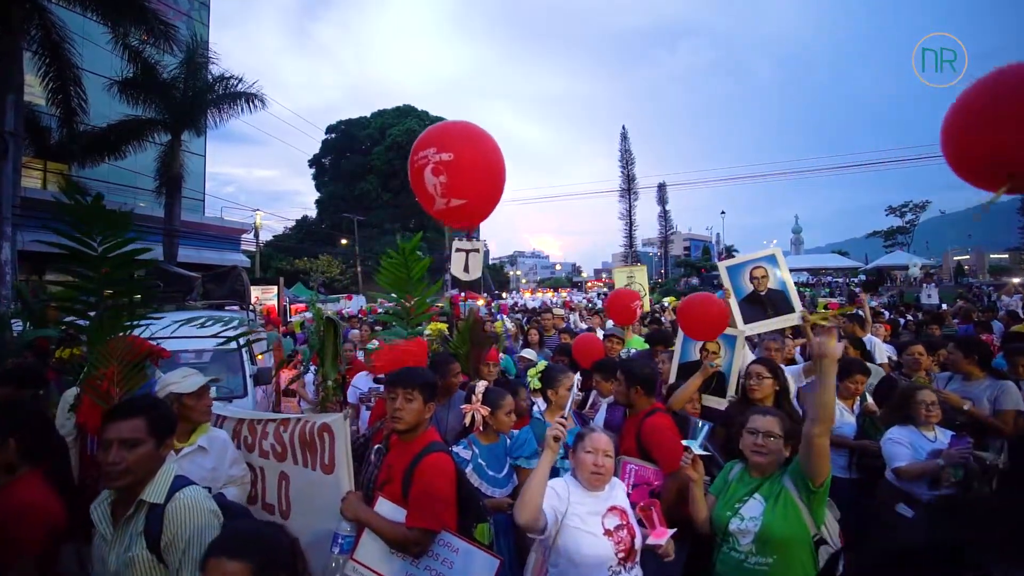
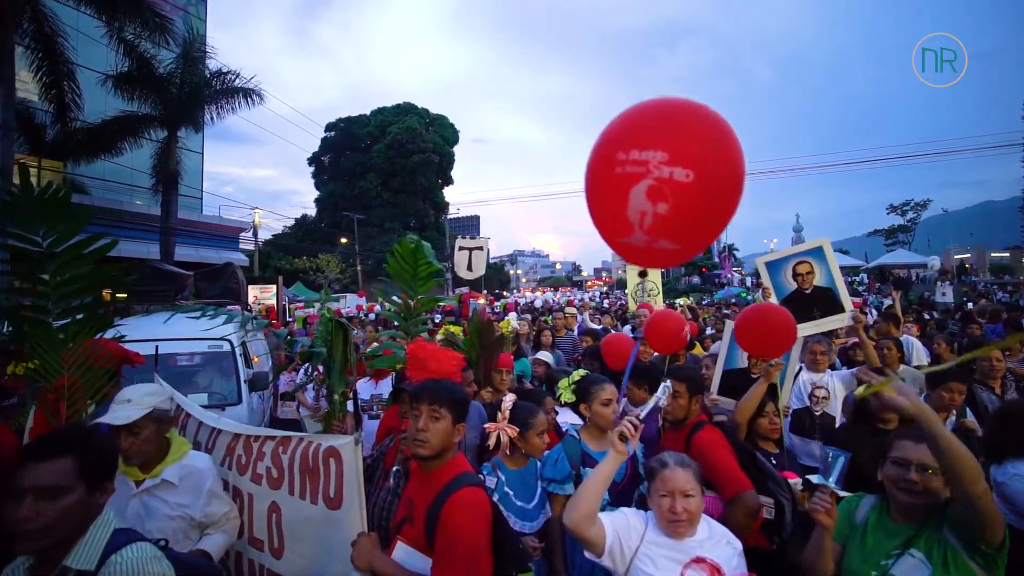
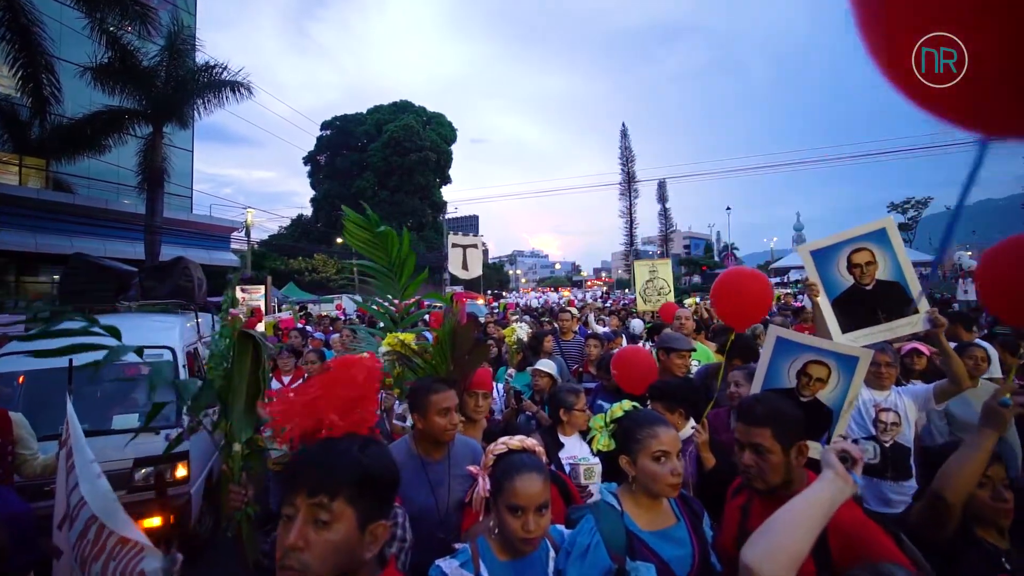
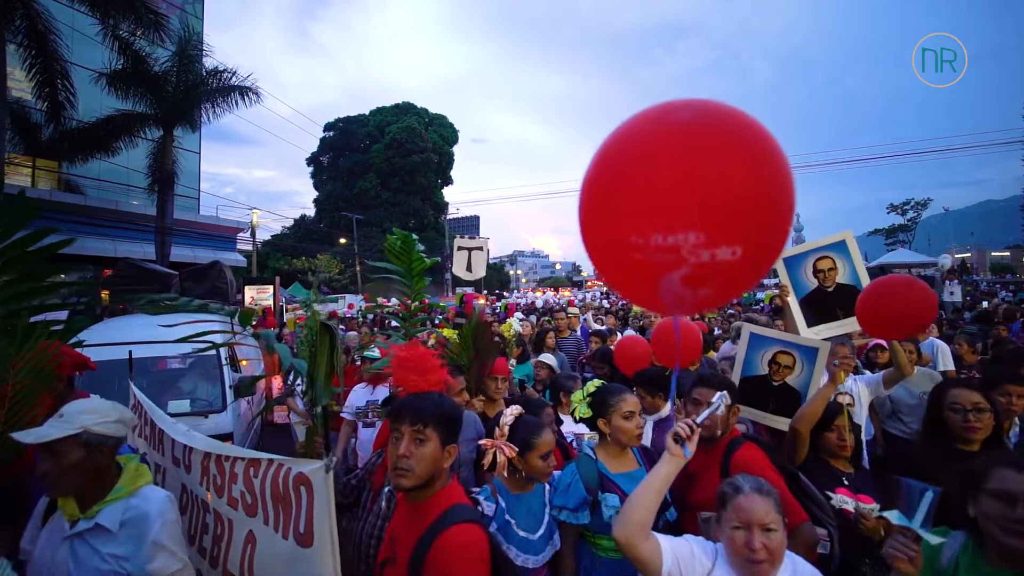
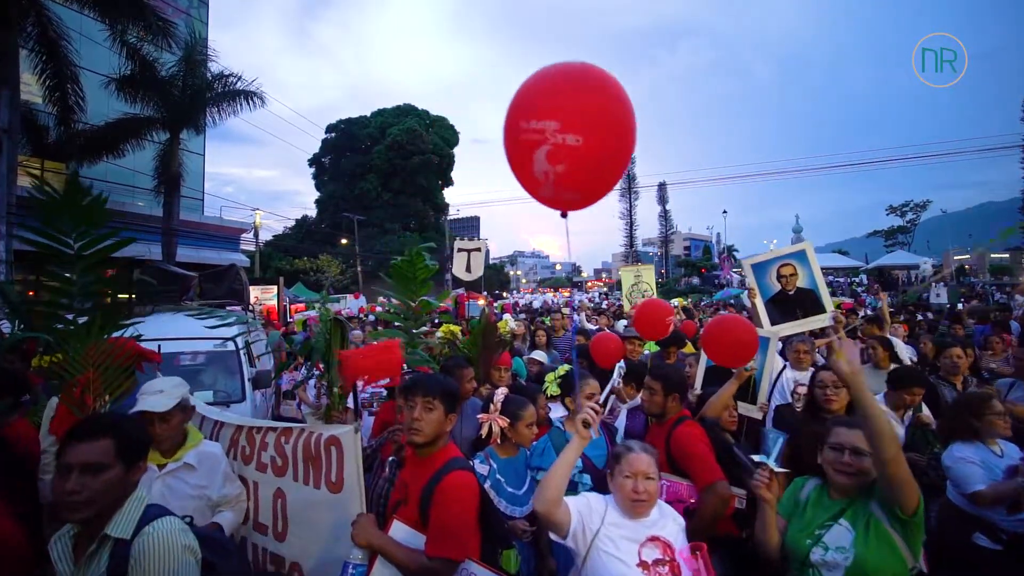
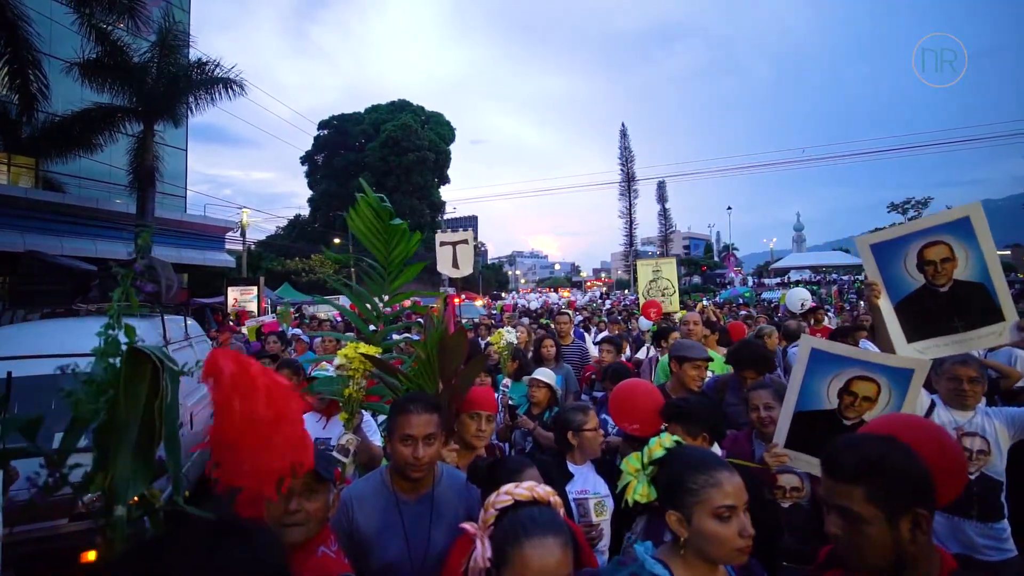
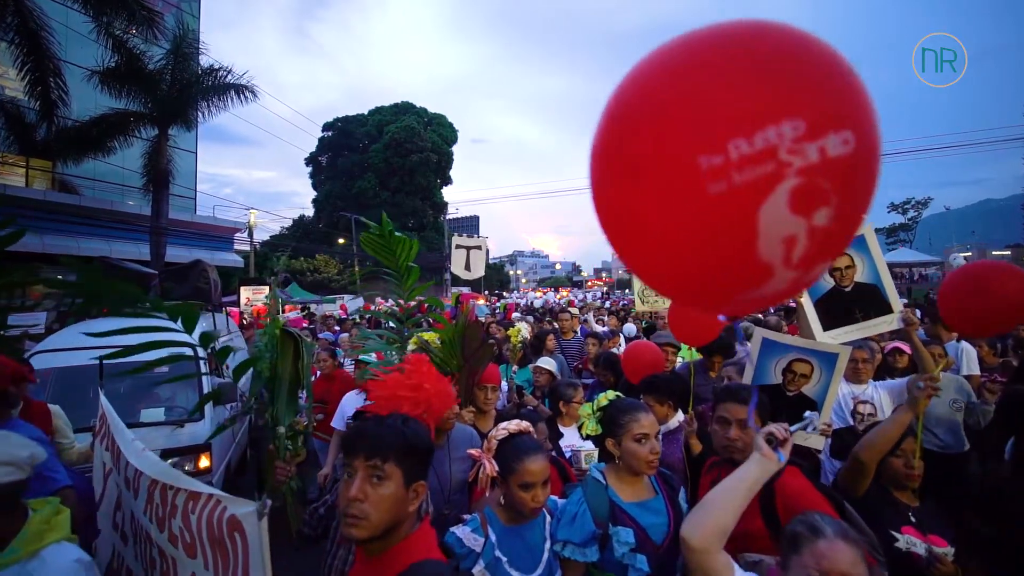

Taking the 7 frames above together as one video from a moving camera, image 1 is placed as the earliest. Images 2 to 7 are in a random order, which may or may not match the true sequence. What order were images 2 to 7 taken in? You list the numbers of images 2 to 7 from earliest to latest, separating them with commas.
5, 2, 4, 7, 3, 6
